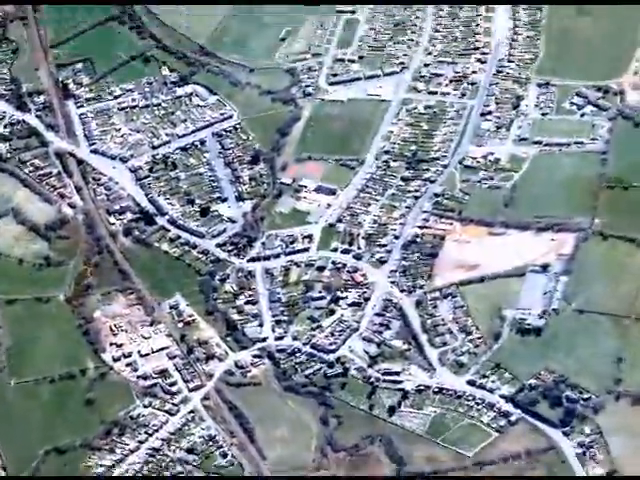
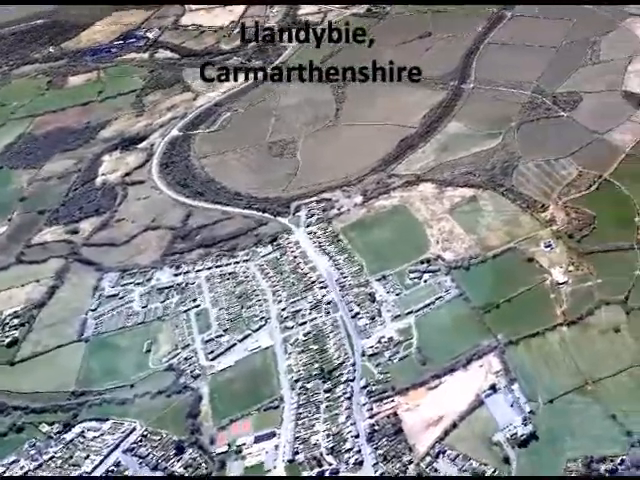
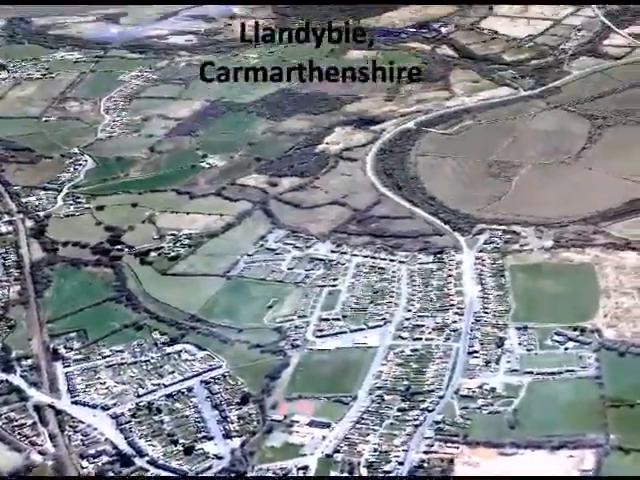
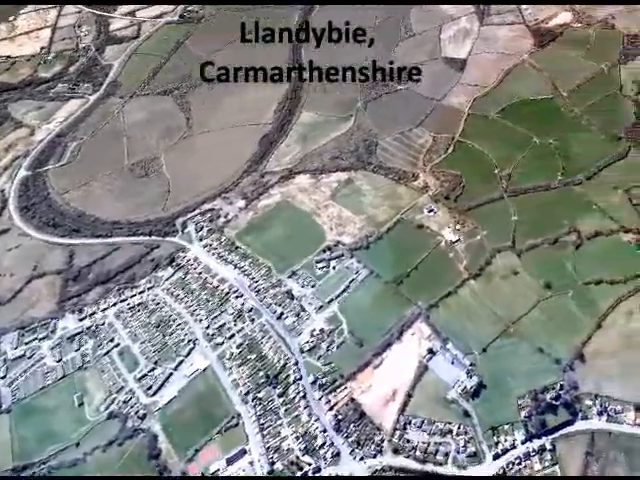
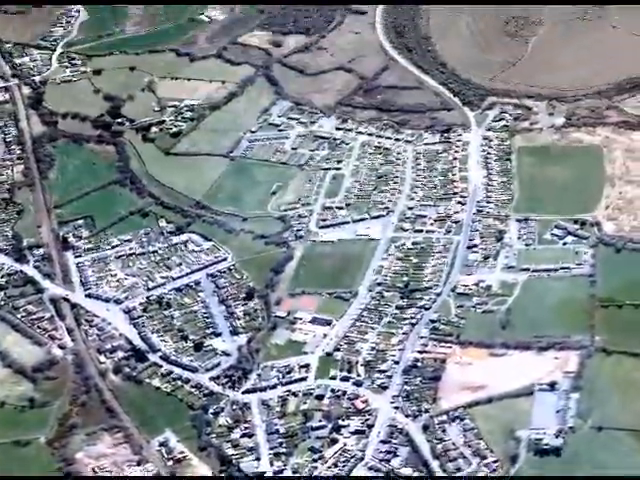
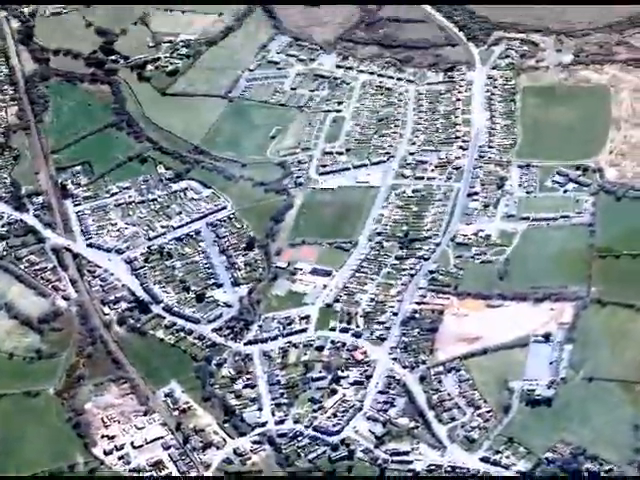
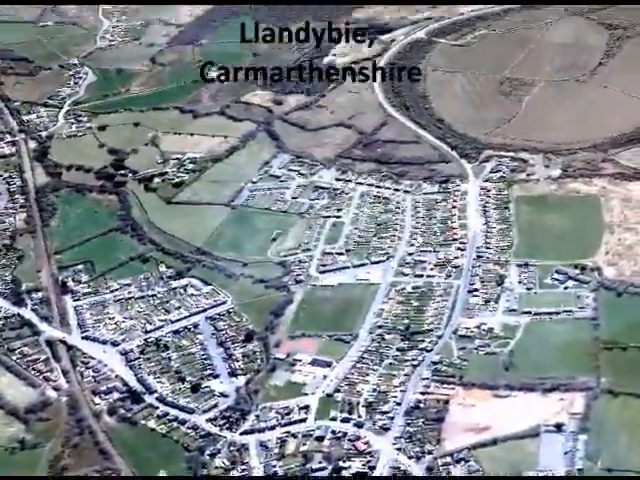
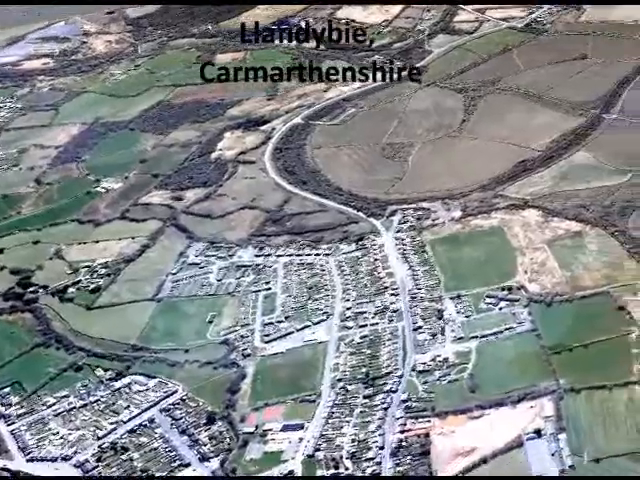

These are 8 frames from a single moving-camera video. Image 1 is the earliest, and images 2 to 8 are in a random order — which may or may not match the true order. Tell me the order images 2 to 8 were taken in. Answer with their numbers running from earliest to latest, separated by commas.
6, 5, 7, 3, 8, 2, 4
